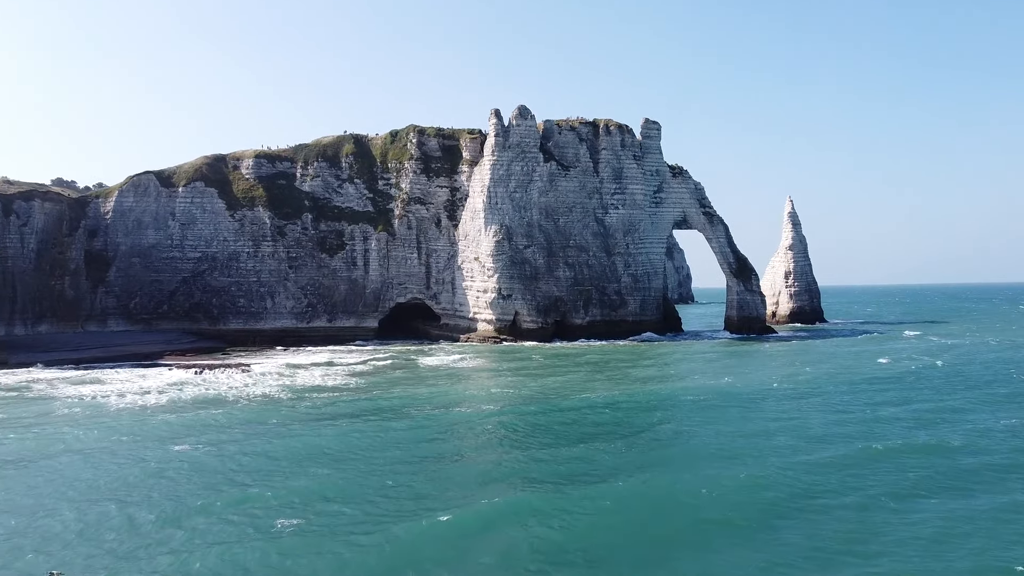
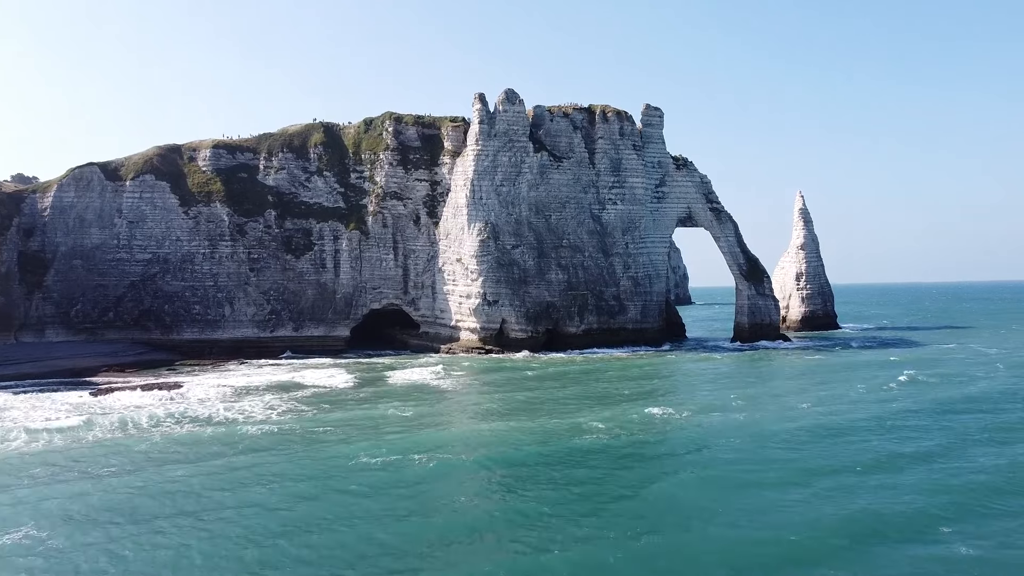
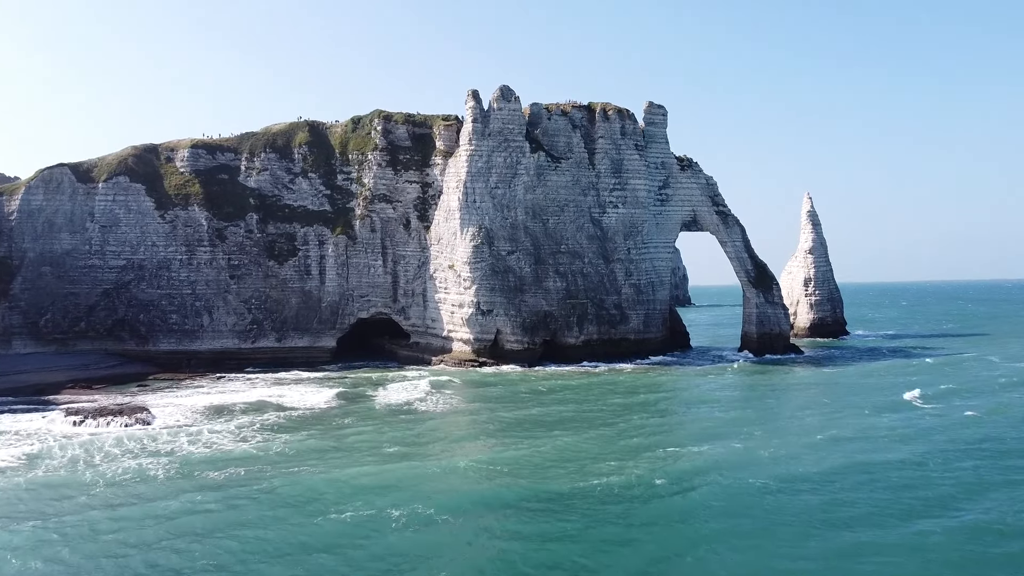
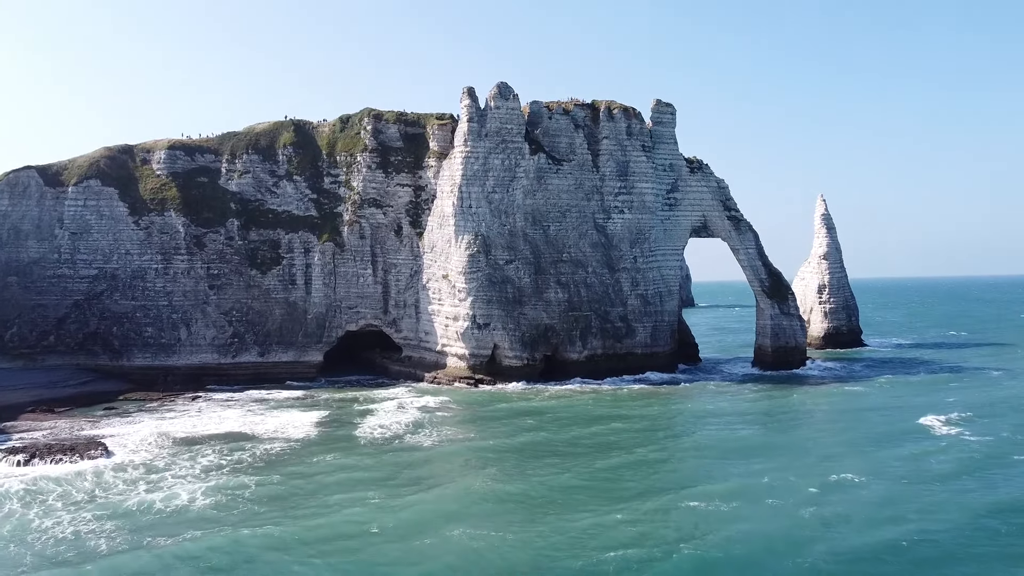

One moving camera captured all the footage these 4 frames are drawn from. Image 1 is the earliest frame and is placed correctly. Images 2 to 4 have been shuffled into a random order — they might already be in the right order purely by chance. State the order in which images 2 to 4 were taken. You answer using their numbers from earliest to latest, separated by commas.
2, 3, 4
